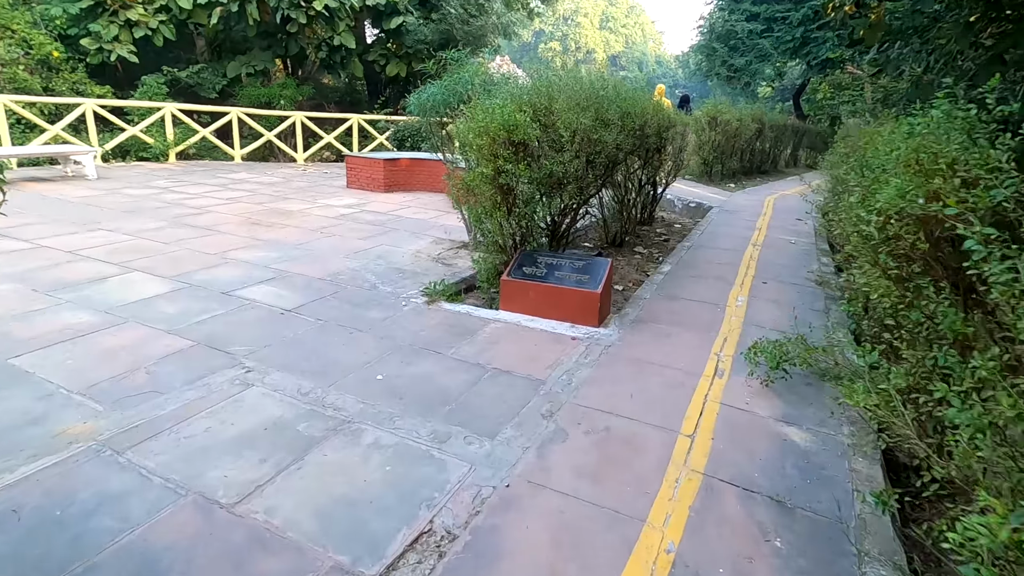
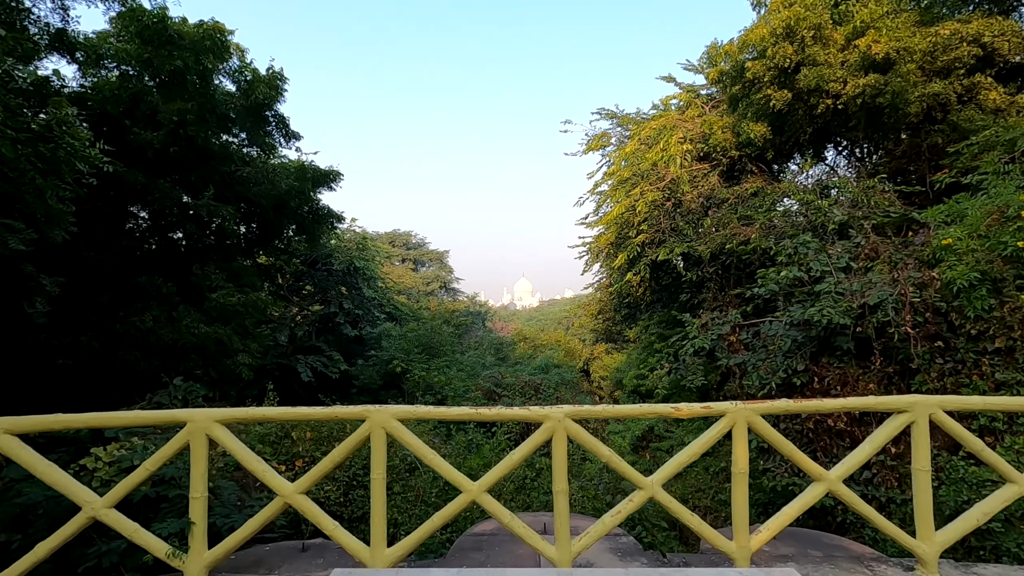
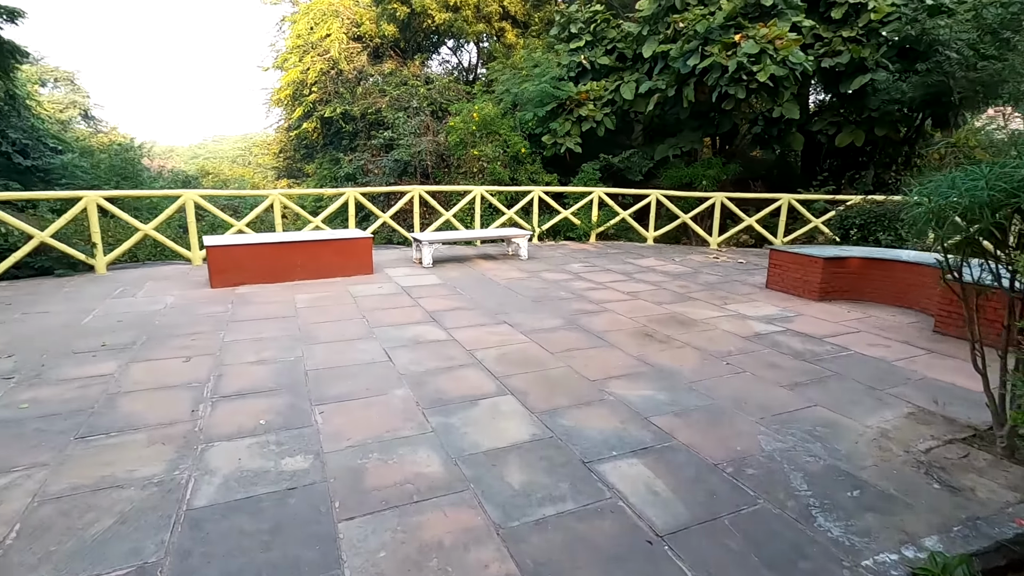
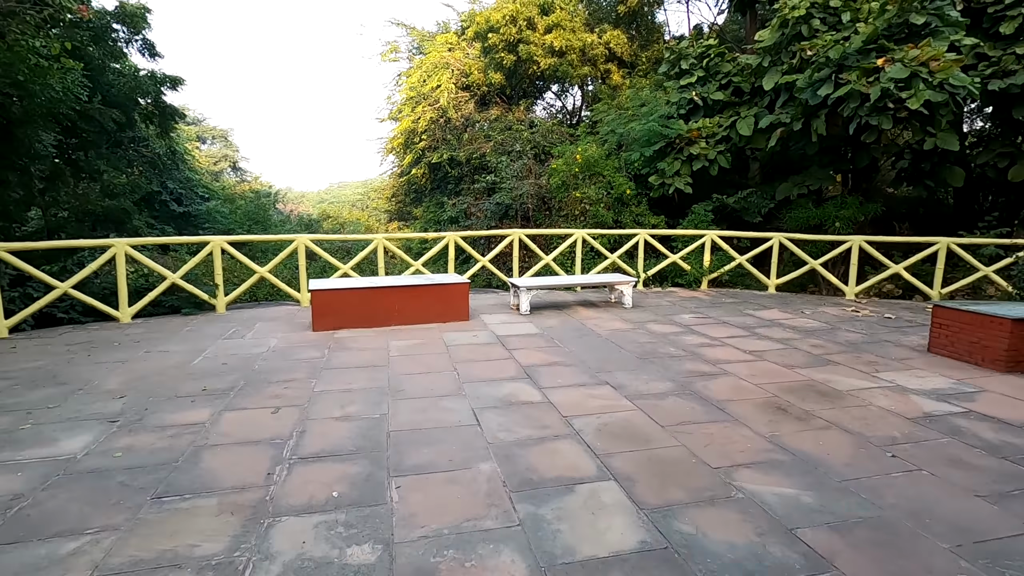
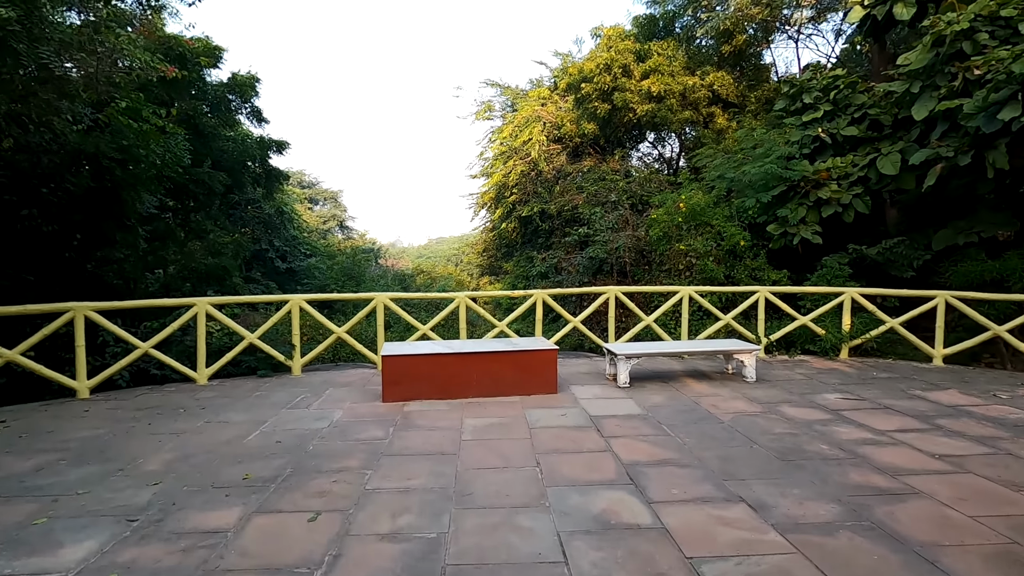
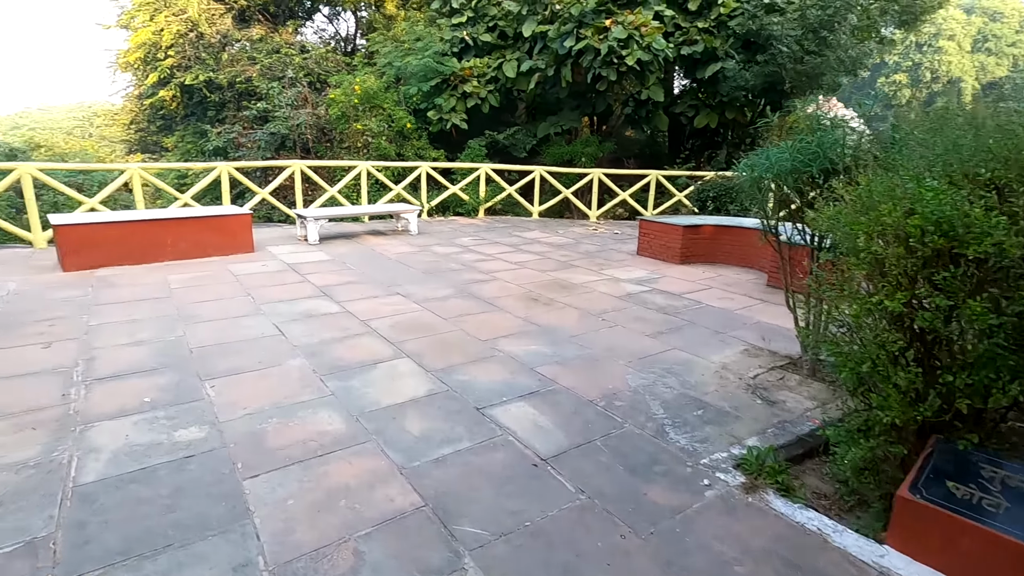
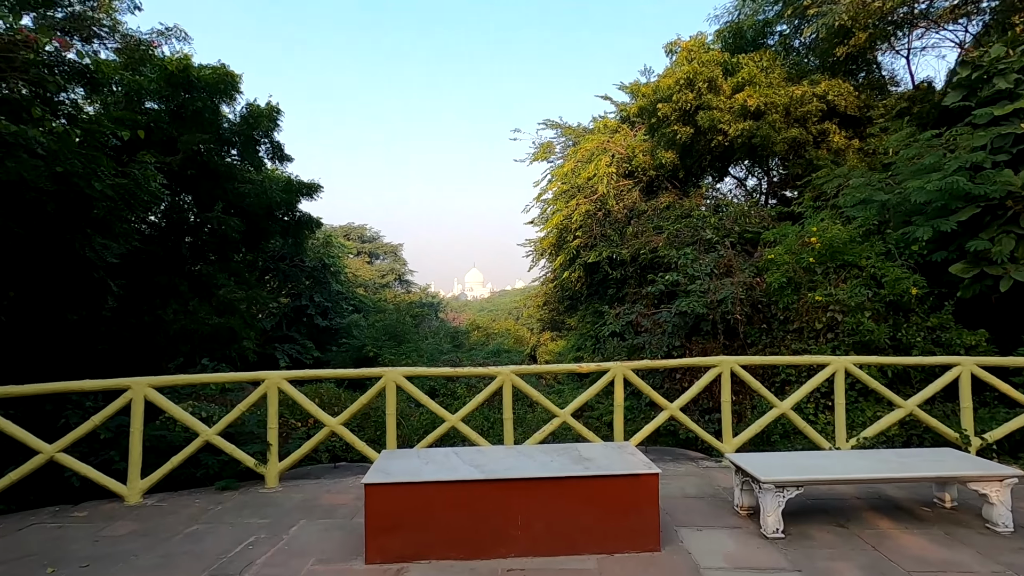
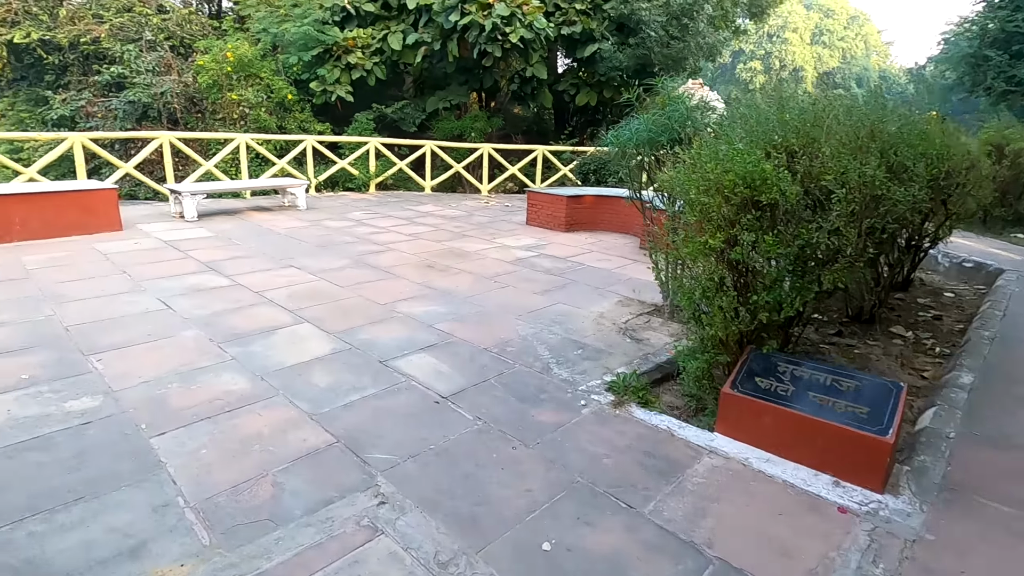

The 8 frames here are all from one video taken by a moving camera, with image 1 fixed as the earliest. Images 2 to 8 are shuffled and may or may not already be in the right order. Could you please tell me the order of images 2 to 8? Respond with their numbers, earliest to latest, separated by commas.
8, 6, 3, 4, 5, 7, 2
